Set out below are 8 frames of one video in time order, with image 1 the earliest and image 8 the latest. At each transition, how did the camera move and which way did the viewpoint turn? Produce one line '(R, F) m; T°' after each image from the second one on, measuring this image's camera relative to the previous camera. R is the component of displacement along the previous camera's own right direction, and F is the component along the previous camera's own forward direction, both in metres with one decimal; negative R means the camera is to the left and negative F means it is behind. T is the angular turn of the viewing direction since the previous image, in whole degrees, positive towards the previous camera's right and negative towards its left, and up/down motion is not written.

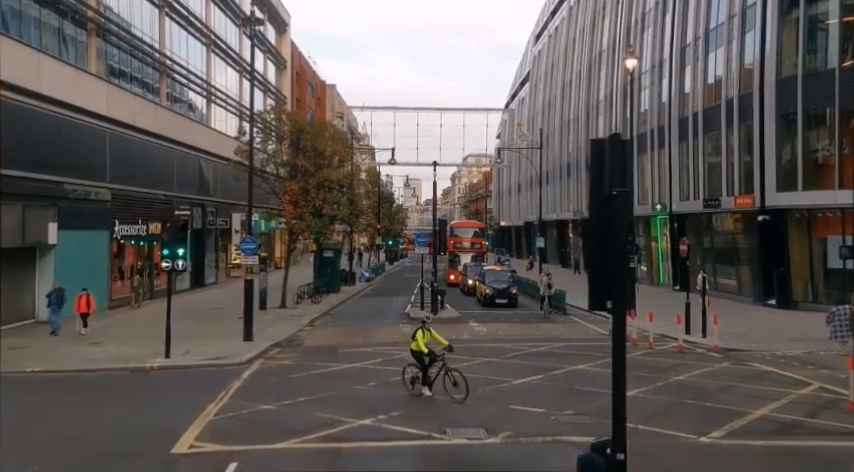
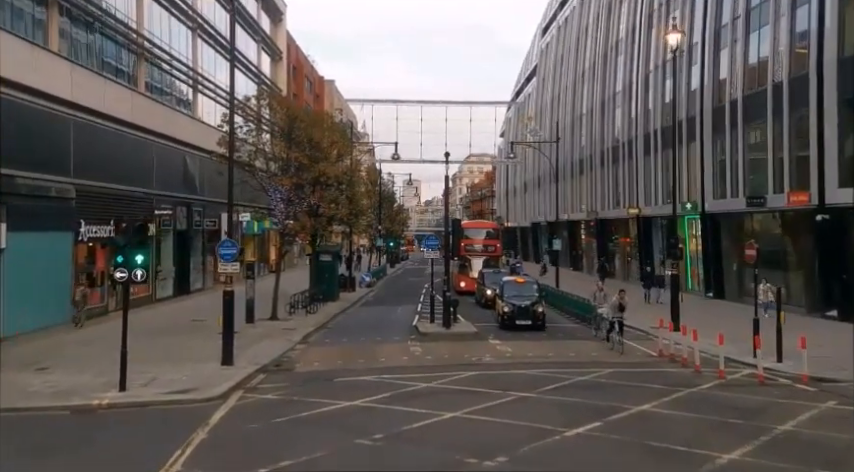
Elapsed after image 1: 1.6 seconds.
(-0.4, +3.8) m; 0°
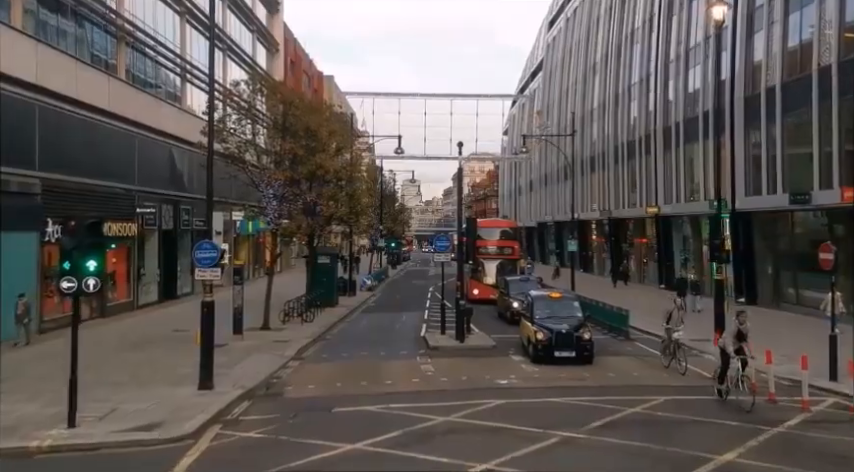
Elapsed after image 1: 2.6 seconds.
(-0.4, +2.9) m; 0°
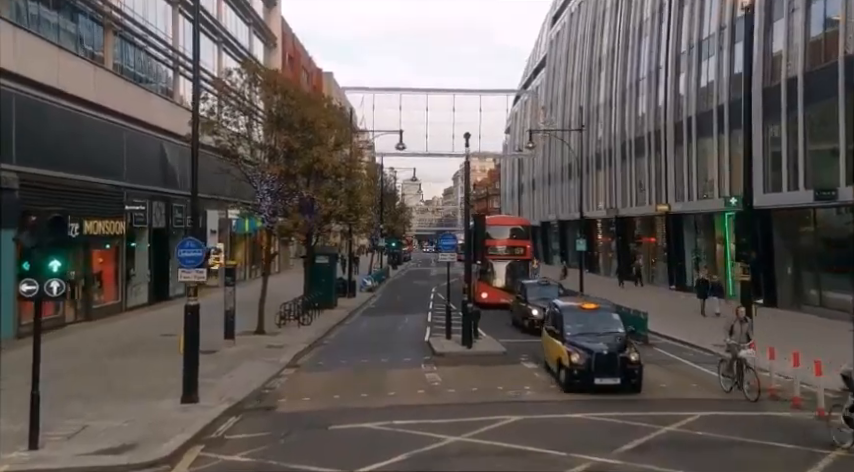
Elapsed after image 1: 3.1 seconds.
(-0.1, +1.5) m; 0°
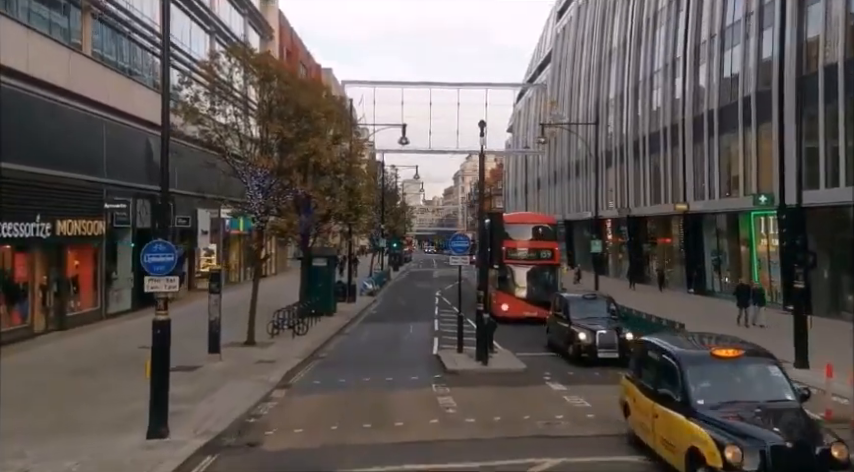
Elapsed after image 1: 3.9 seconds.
(-0.3, +2.4) m; 0°
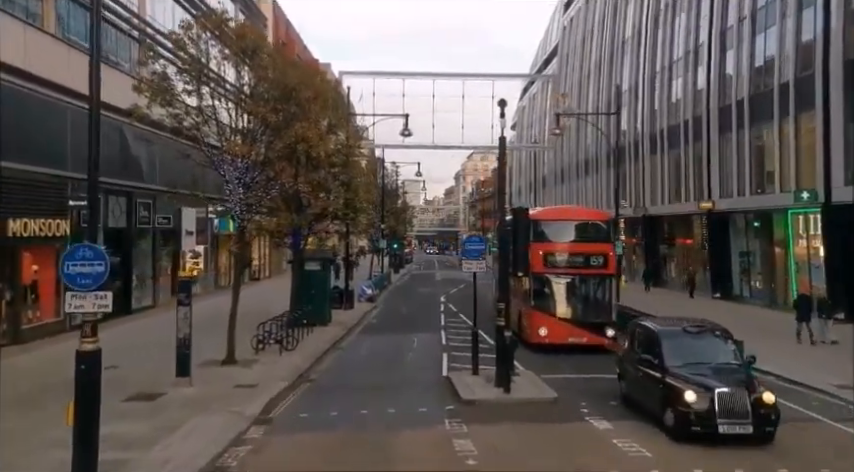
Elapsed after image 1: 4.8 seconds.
(-0.2, +3.1) m; 0°
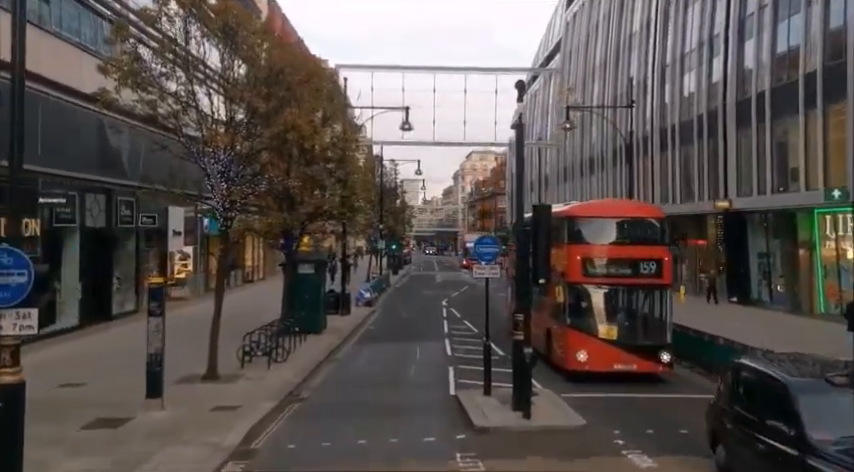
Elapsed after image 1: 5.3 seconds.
(-0.2, +2.0) m; 0°
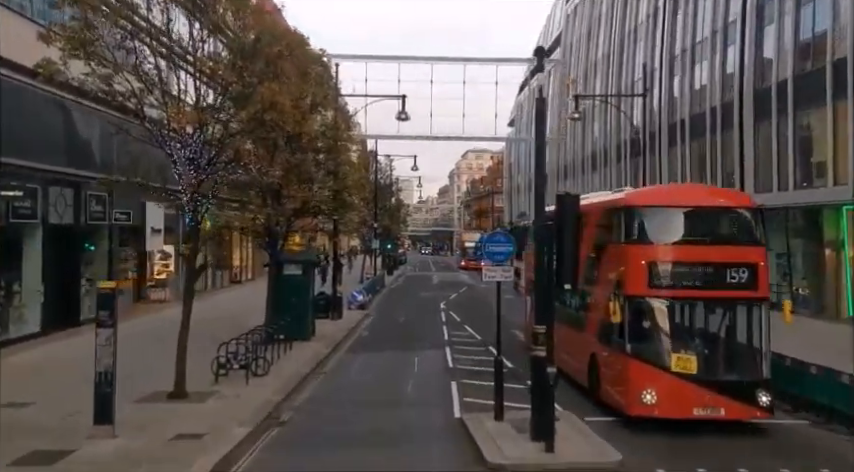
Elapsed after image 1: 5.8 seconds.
(-0.1, +2.2) m; 0°
